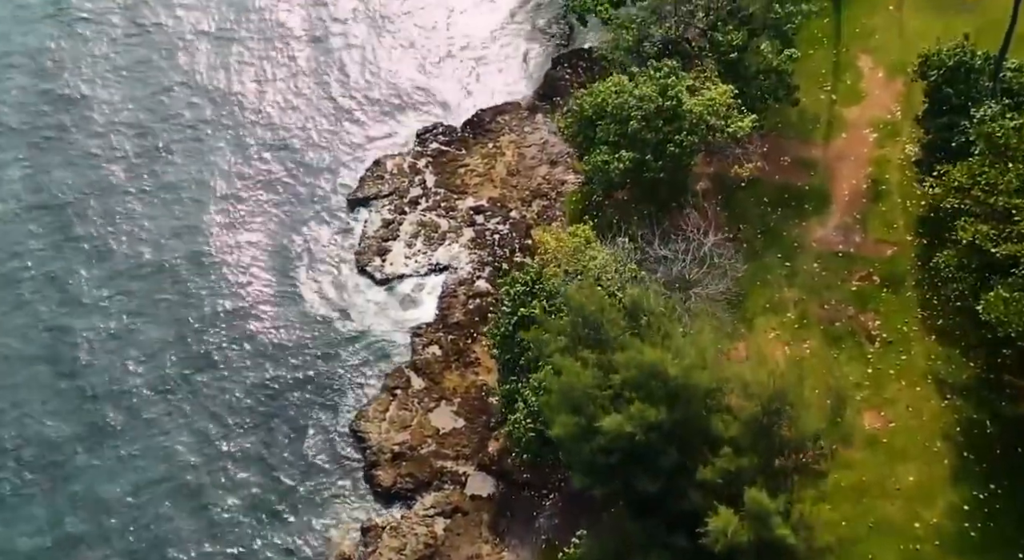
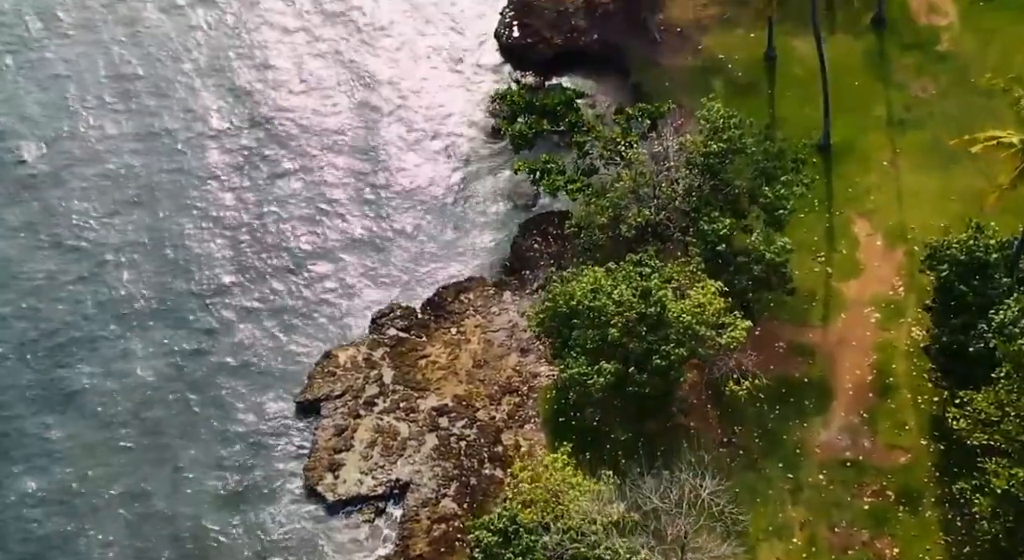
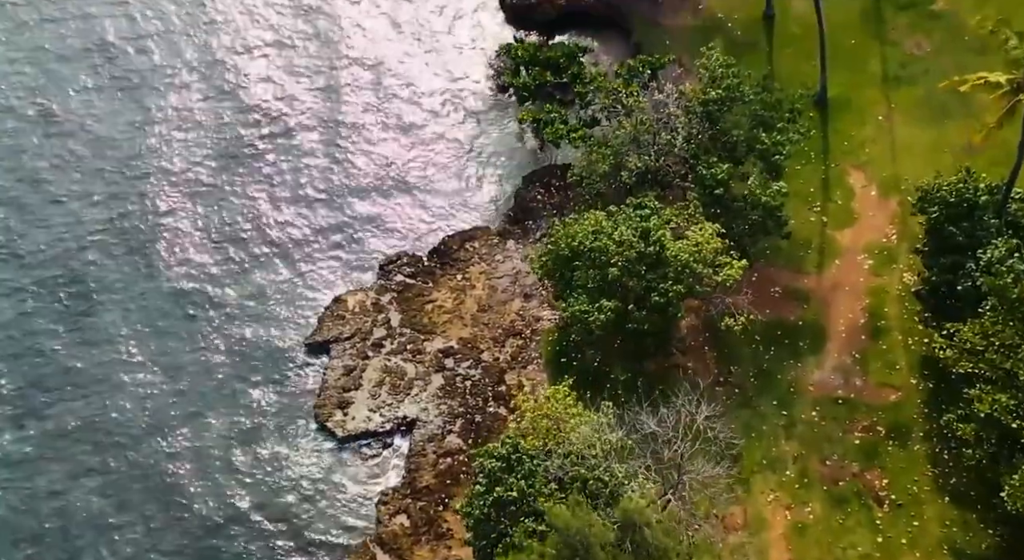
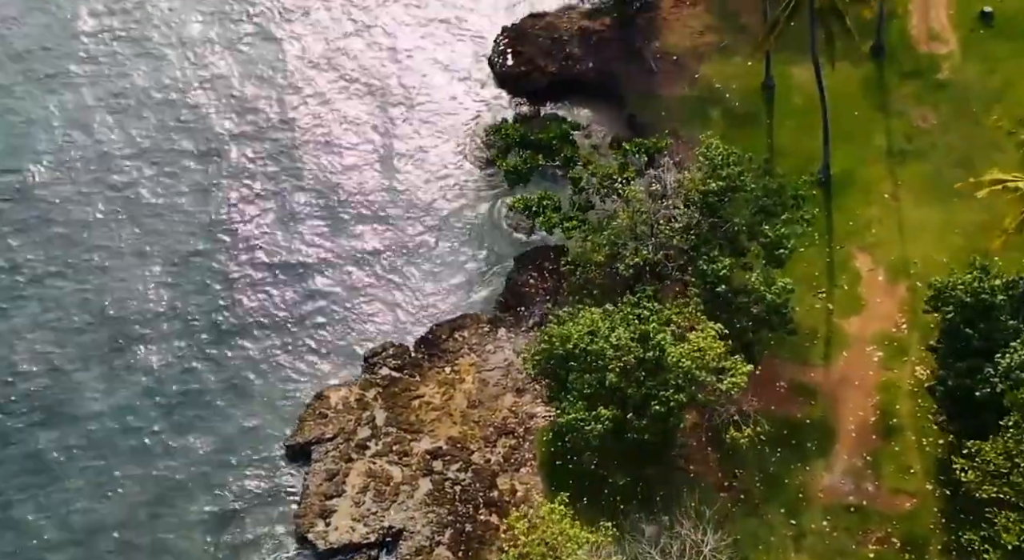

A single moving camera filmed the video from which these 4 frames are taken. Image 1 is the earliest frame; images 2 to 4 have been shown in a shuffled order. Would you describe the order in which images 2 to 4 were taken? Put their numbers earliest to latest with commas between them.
3, 2, 4
